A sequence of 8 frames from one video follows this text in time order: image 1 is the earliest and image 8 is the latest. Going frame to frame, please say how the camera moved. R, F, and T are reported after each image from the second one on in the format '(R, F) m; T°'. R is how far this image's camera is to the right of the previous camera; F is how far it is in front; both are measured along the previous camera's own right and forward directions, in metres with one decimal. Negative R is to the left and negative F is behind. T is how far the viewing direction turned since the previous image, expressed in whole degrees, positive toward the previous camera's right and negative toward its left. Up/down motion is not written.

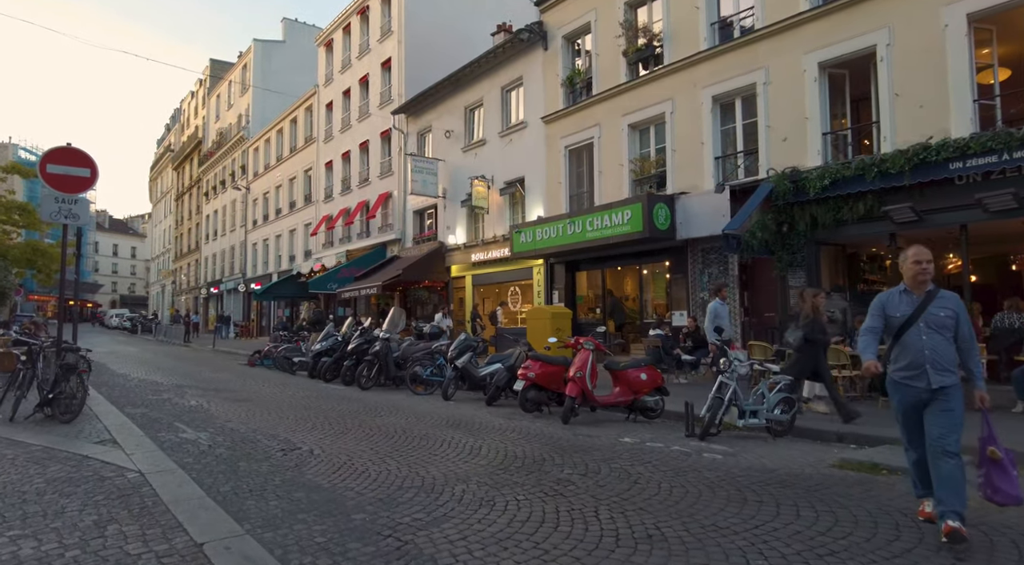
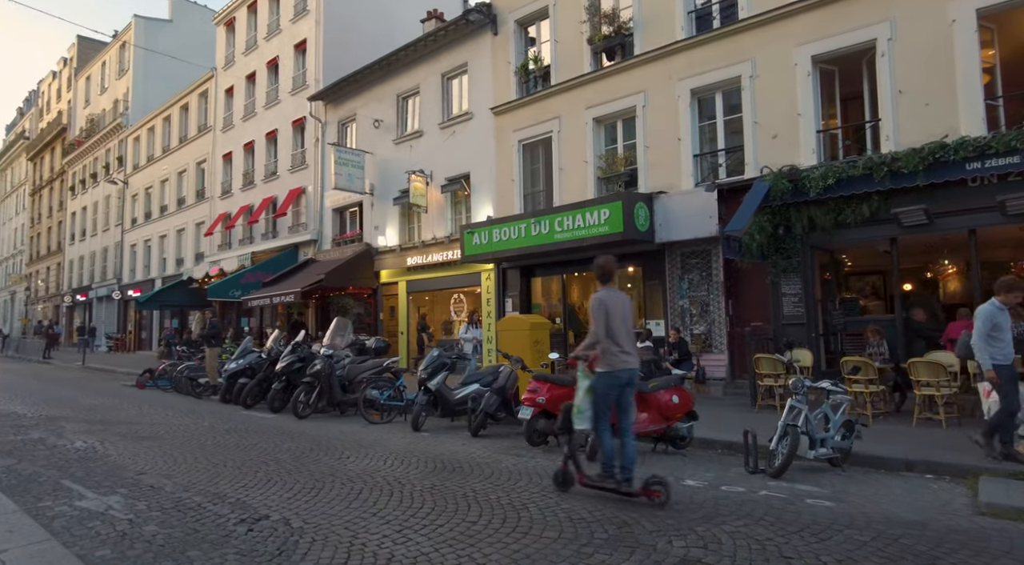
(-1.2, +1.7) m; +10°
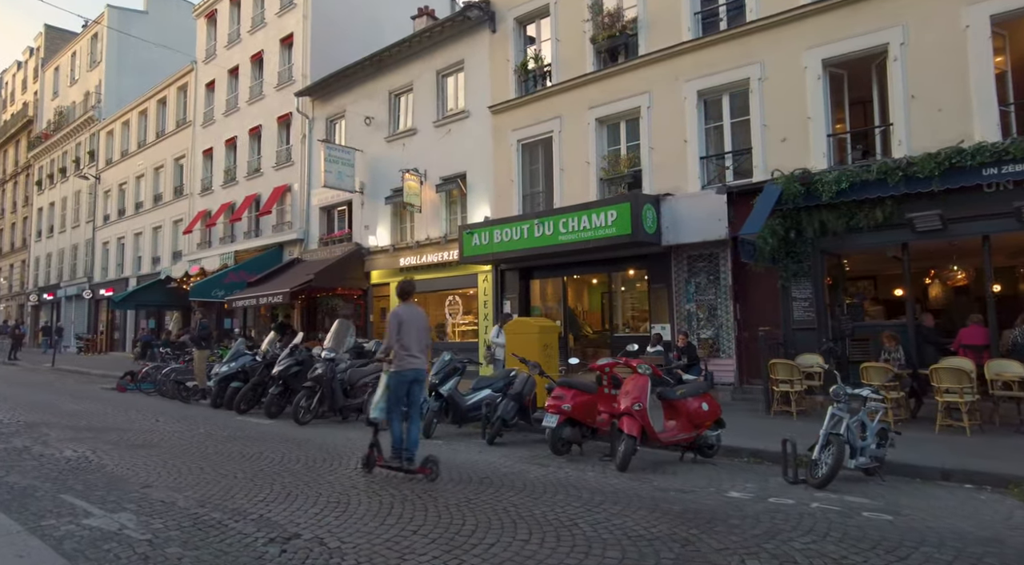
(-0.6, +0.3) m; +2°
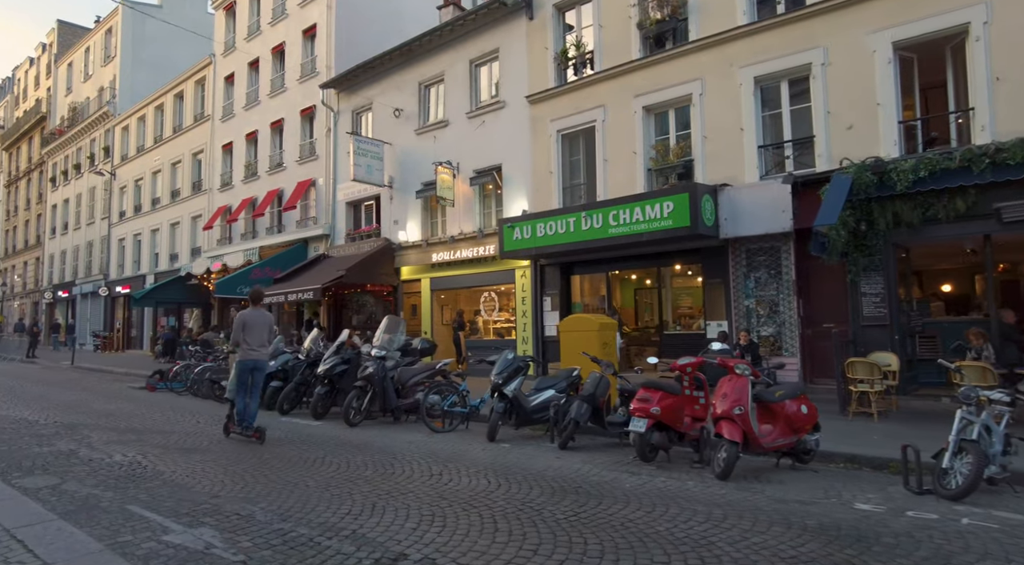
(-0.8, +0.5) m; 0°
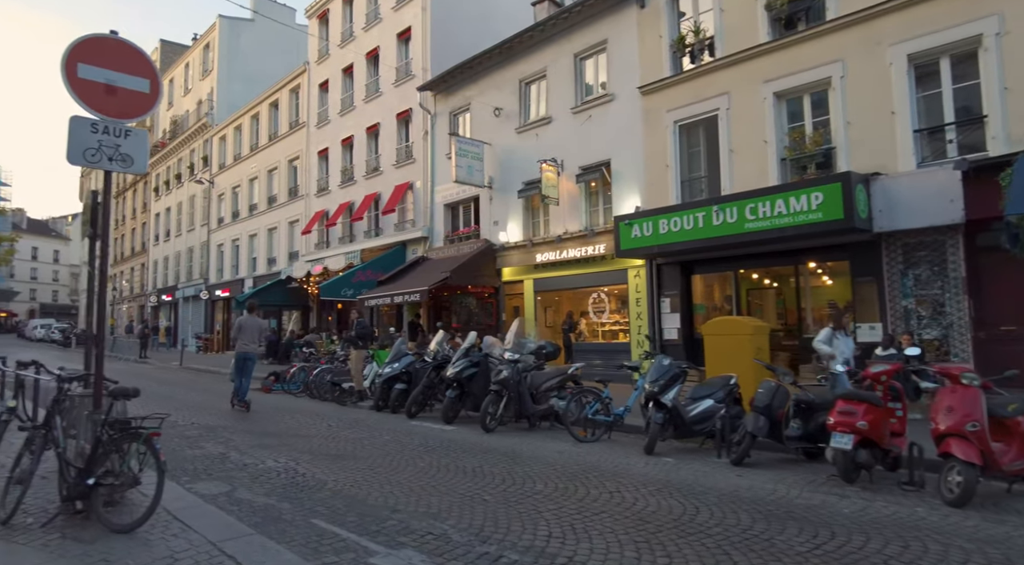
(-1.0, +0.5) m; -6°
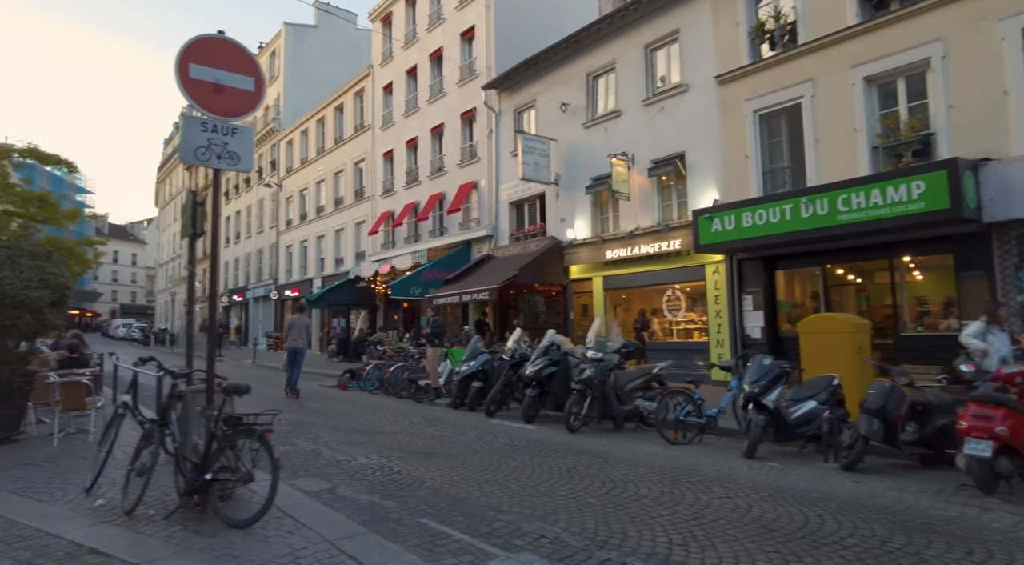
(-0.4, +0.2) m; -5°
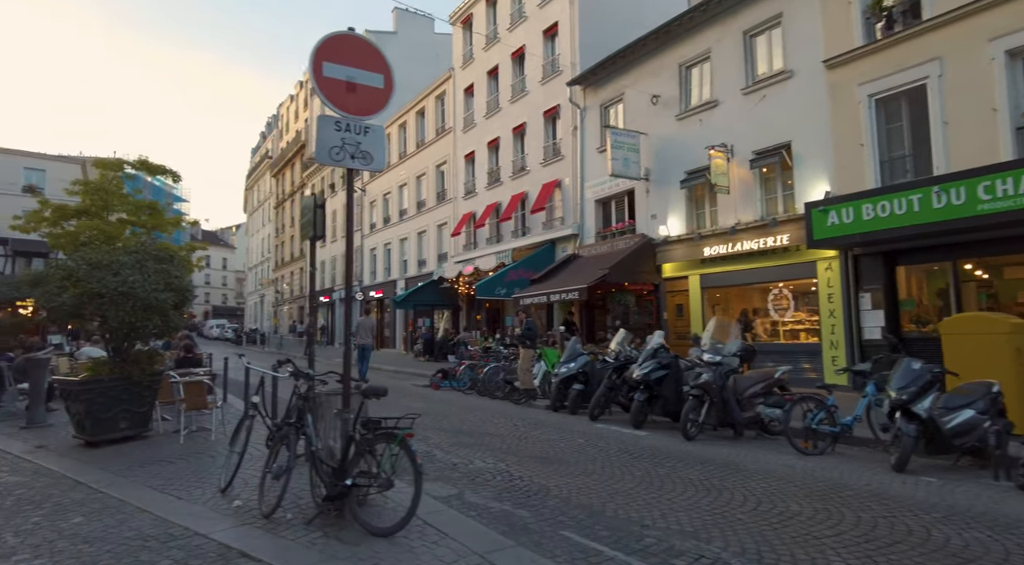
(-0.5, +0.2) m; -6°
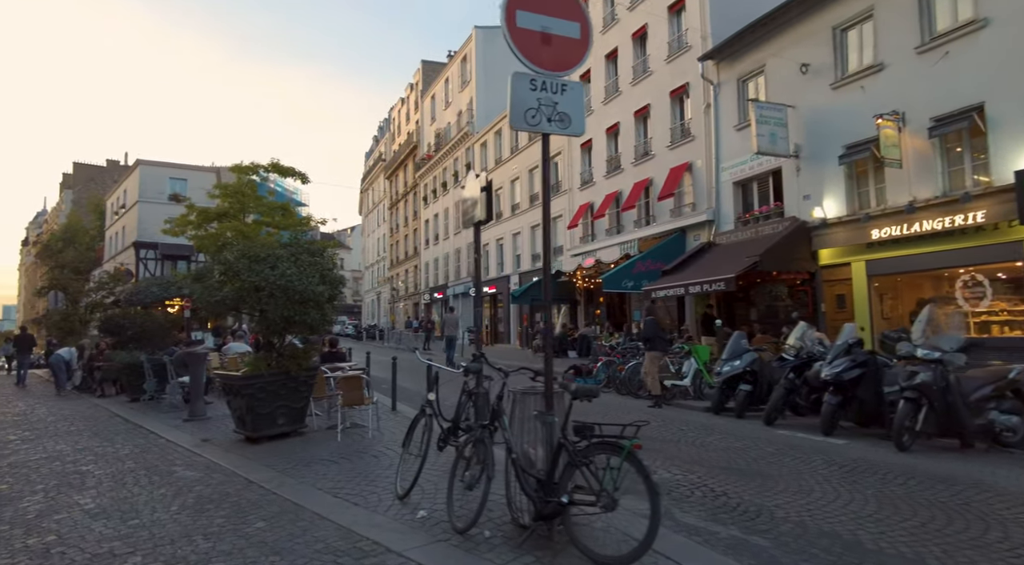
(-0.8, +0.7) m; -9°
